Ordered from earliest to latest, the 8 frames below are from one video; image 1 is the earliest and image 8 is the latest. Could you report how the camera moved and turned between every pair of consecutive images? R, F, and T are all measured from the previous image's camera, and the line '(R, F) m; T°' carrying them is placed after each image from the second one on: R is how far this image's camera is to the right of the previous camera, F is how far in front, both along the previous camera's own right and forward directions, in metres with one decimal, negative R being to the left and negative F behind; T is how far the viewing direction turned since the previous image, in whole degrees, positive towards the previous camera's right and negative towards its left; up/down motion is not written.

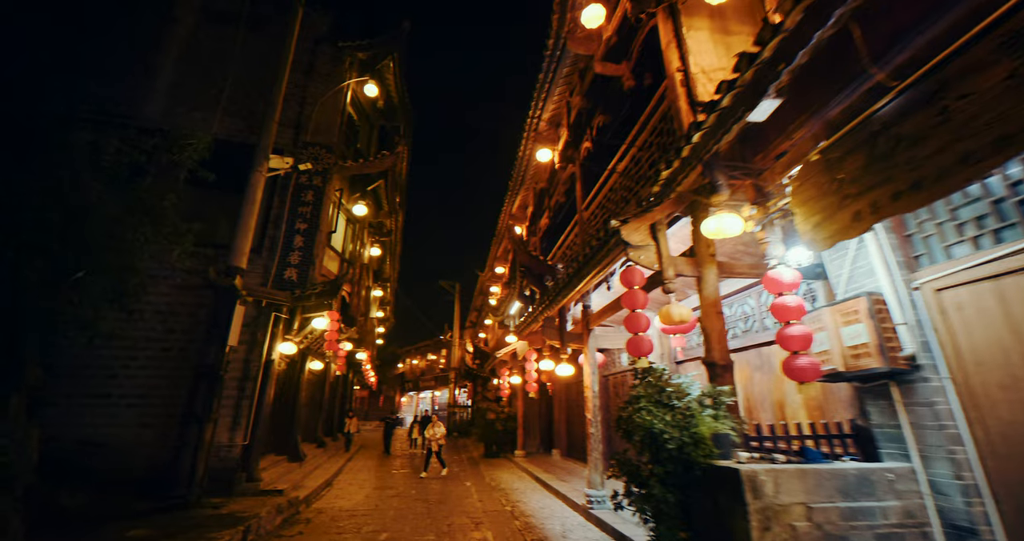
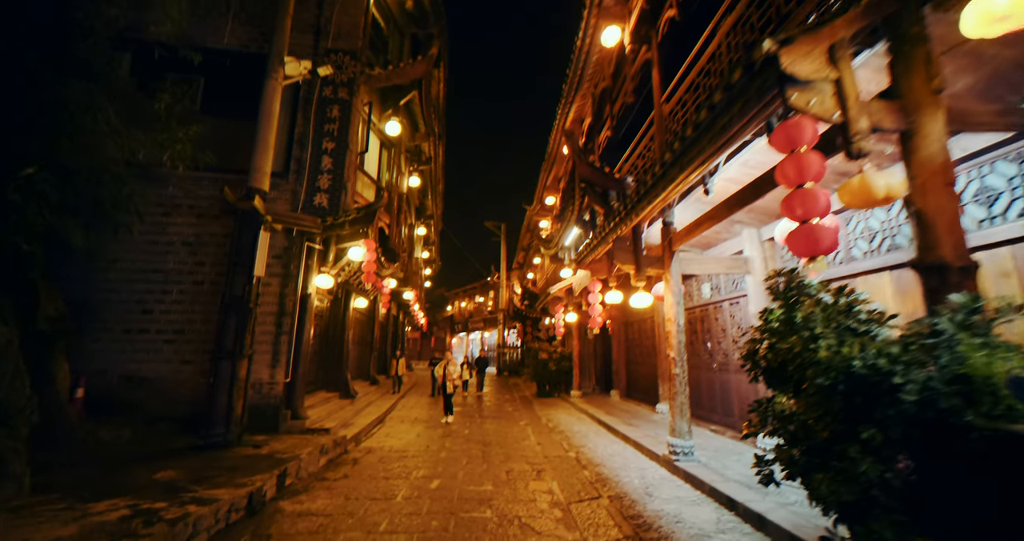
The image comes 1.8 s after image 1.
(-0.3, +1.4) m; -6°
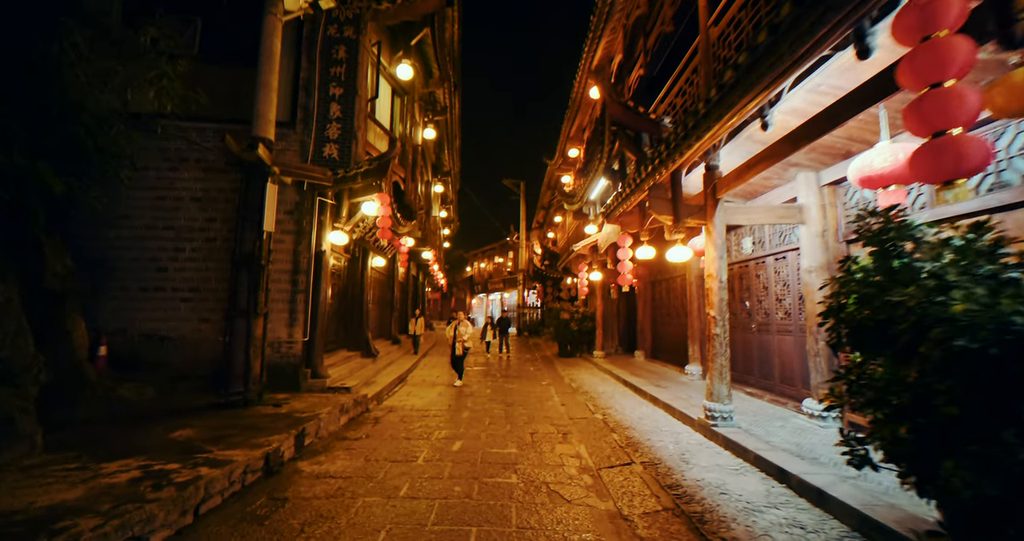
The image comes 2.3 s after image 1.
(-0.1, +0.5) m; -3°
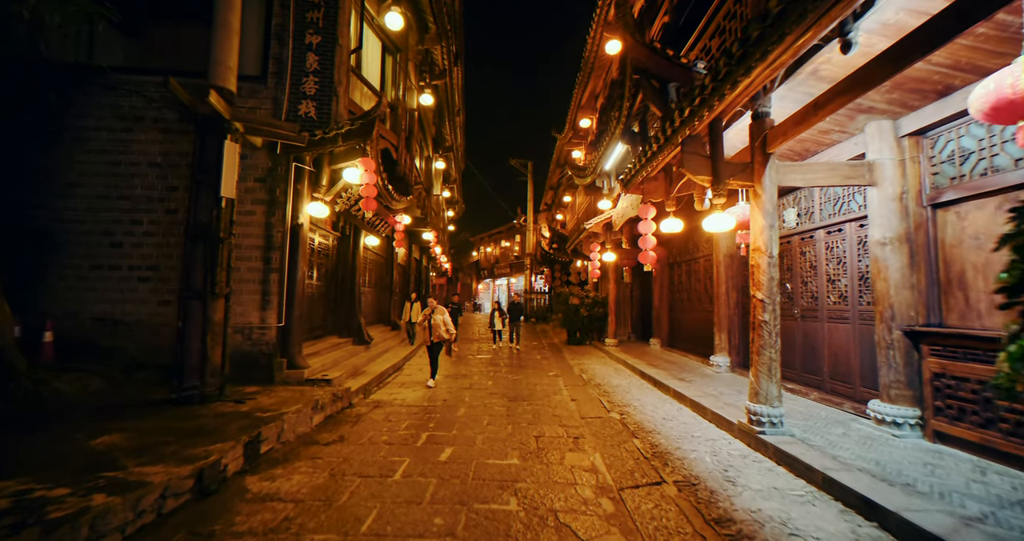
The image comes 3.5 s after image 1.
(+0.1, +1.1) m; -1°
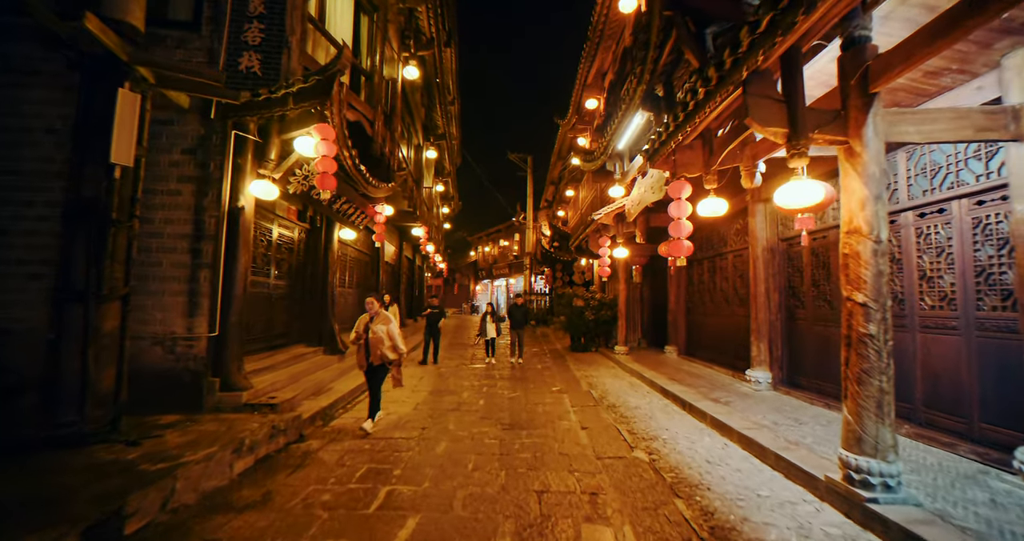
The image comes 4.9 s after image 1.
(+0.1, +1.5) m; 0°
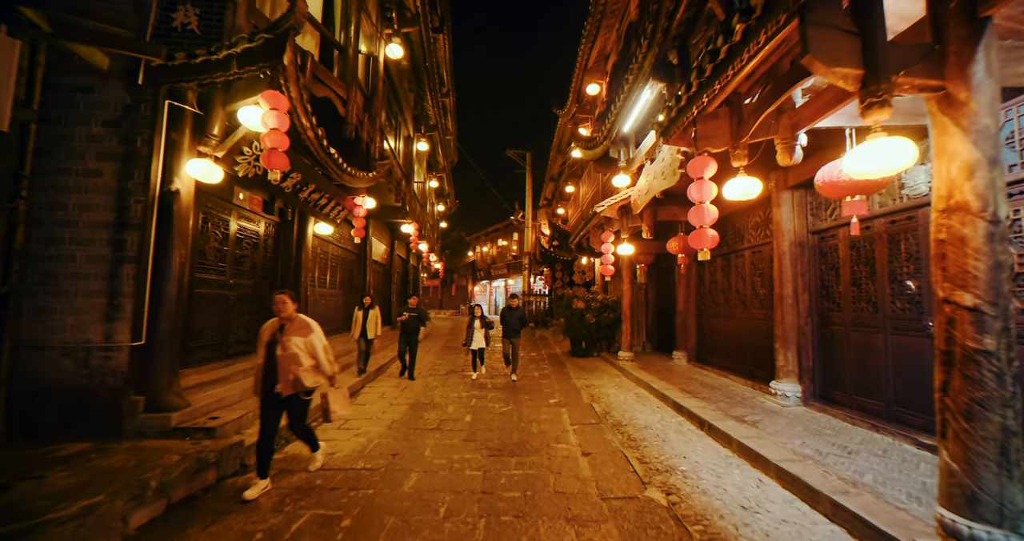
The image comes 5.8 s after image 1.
(+0.2, +0.9) m; 0°
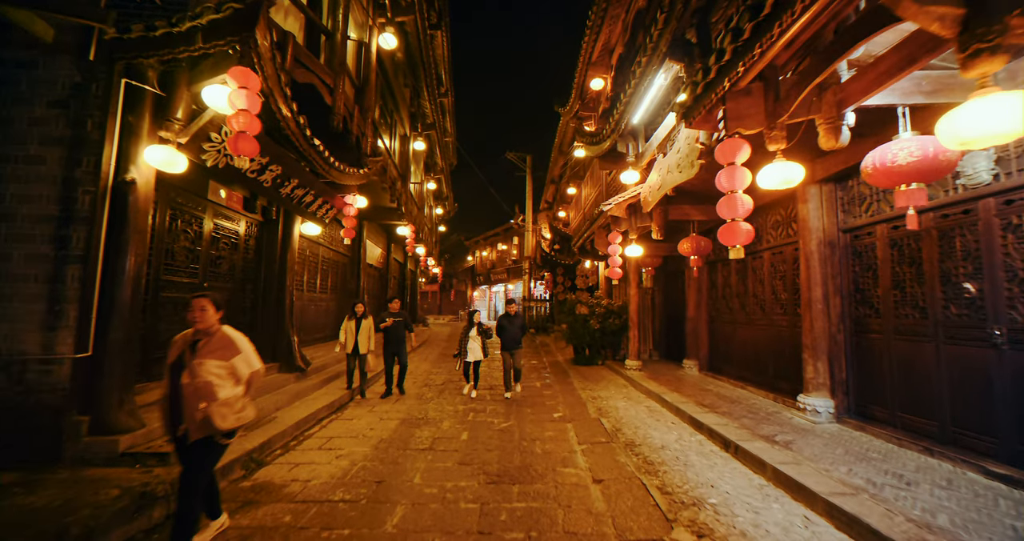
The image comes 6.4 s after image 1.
(0.0, +0.6) m; 0°
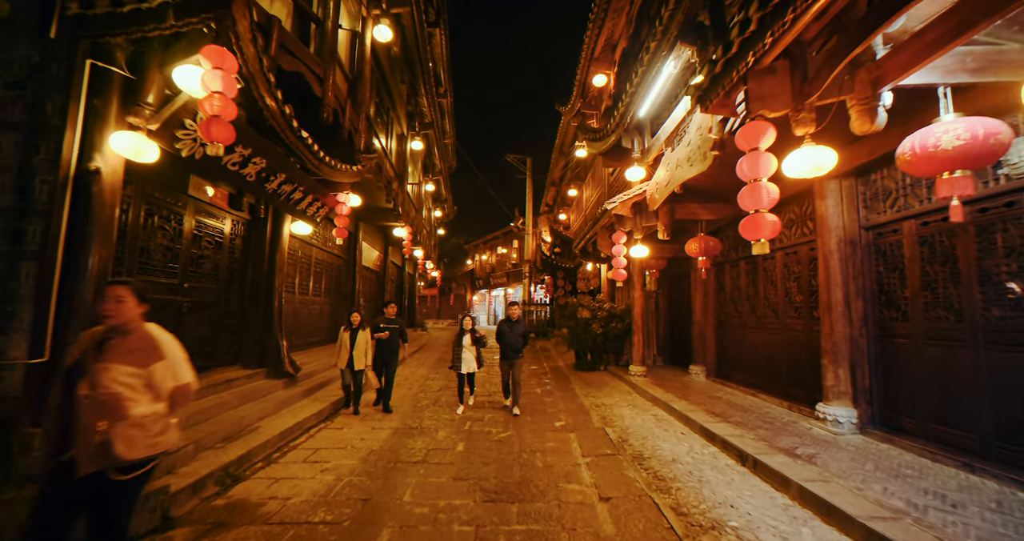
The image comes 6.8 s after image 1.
(0.0, +0.4) m; 0°
